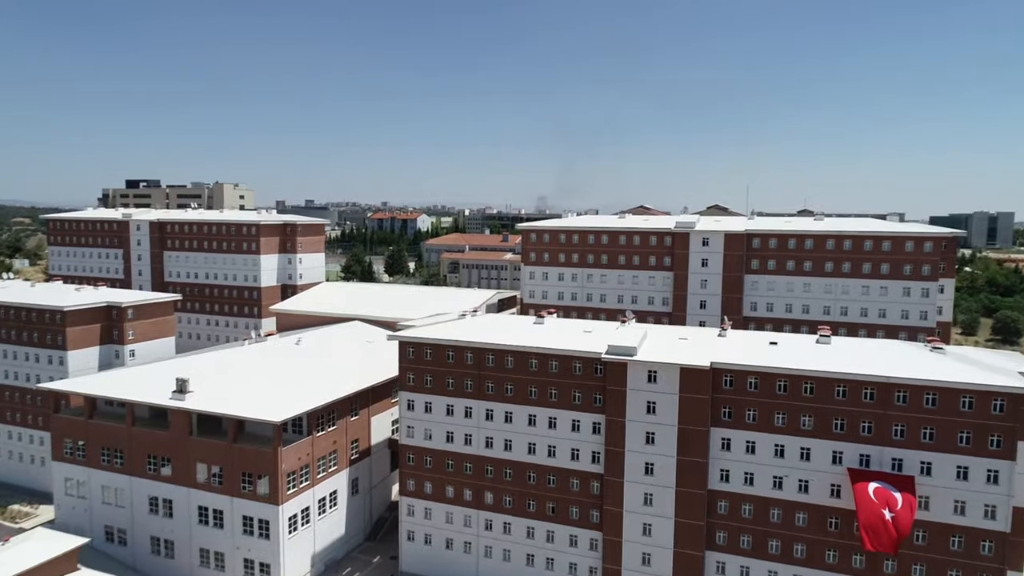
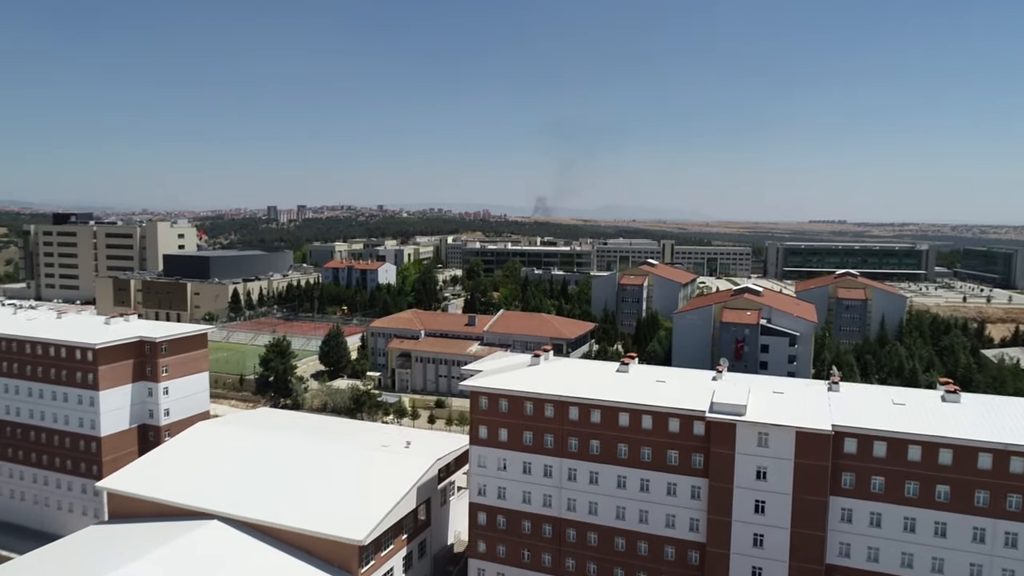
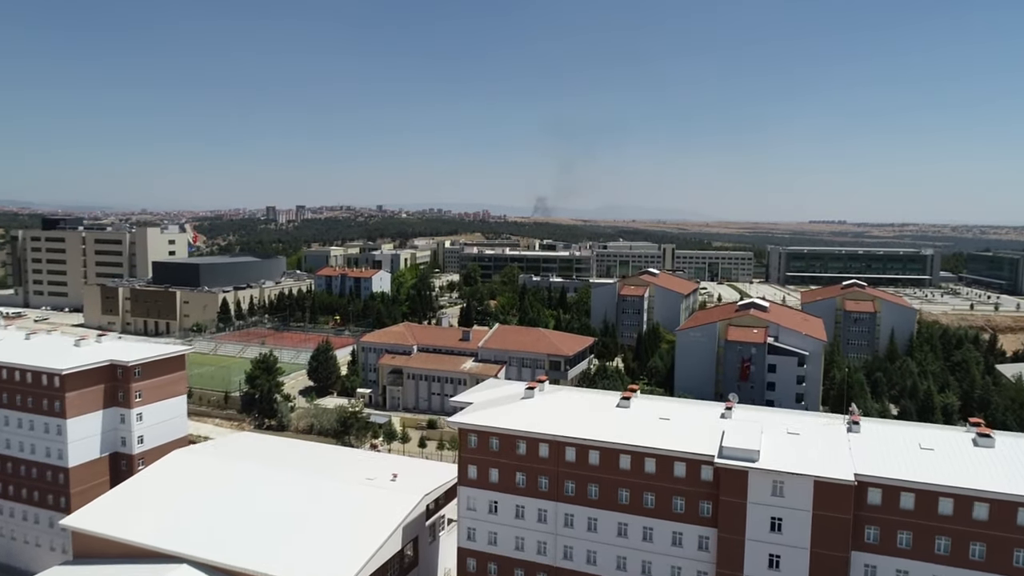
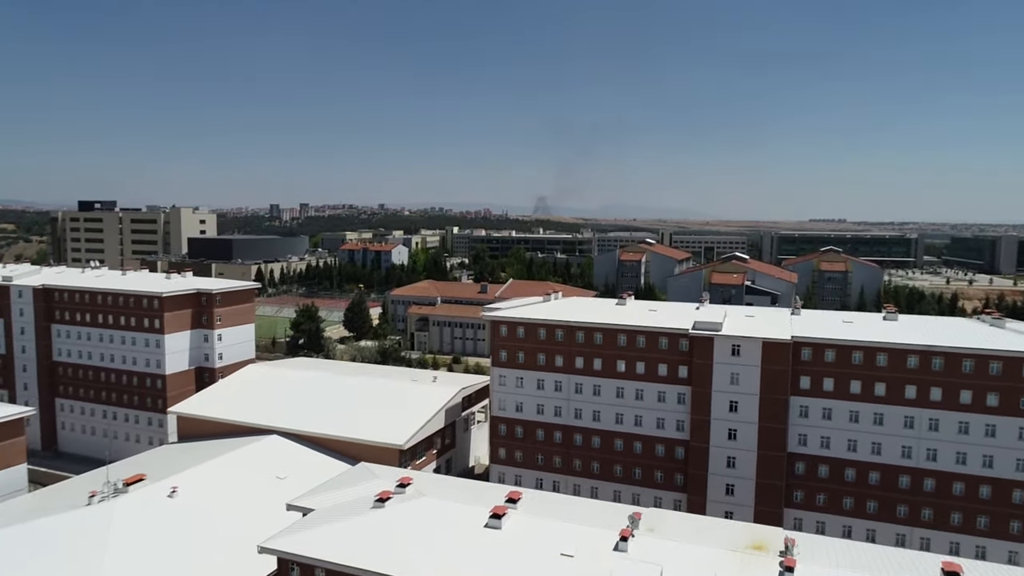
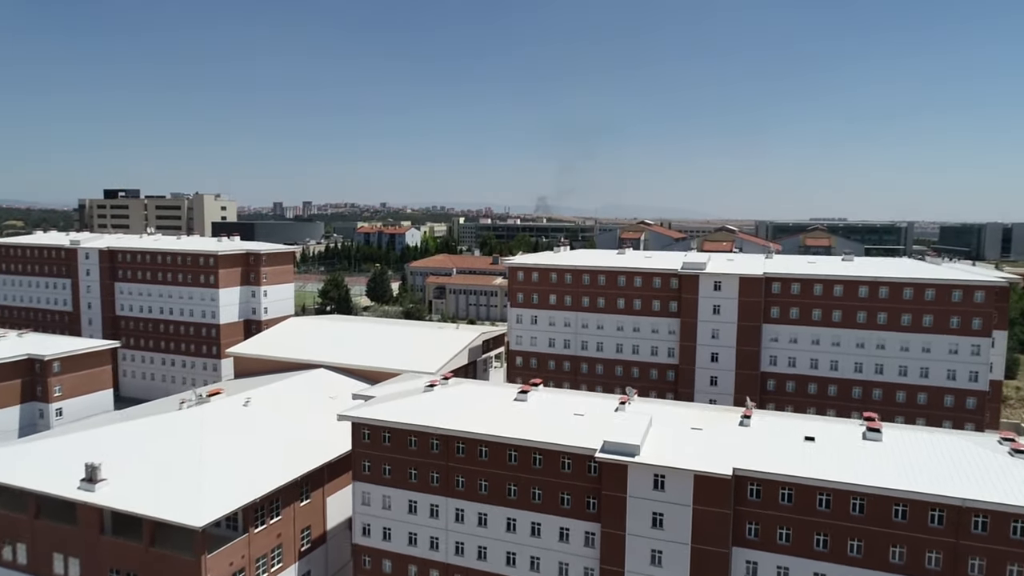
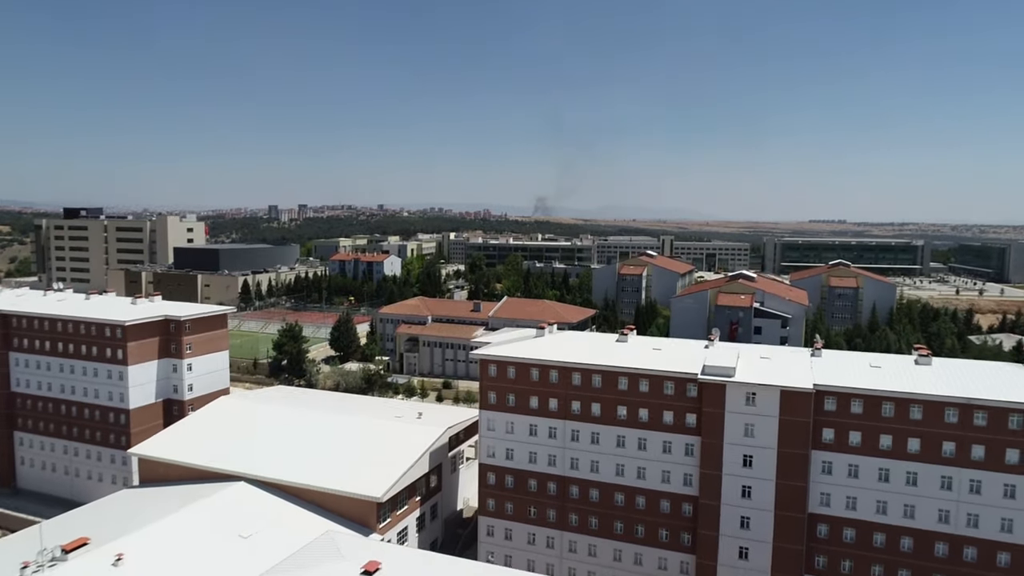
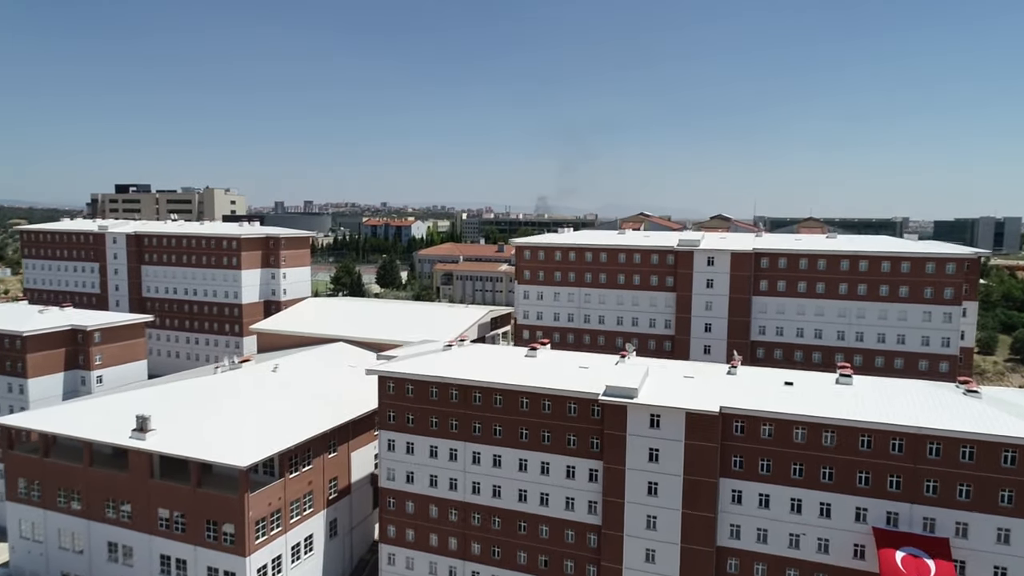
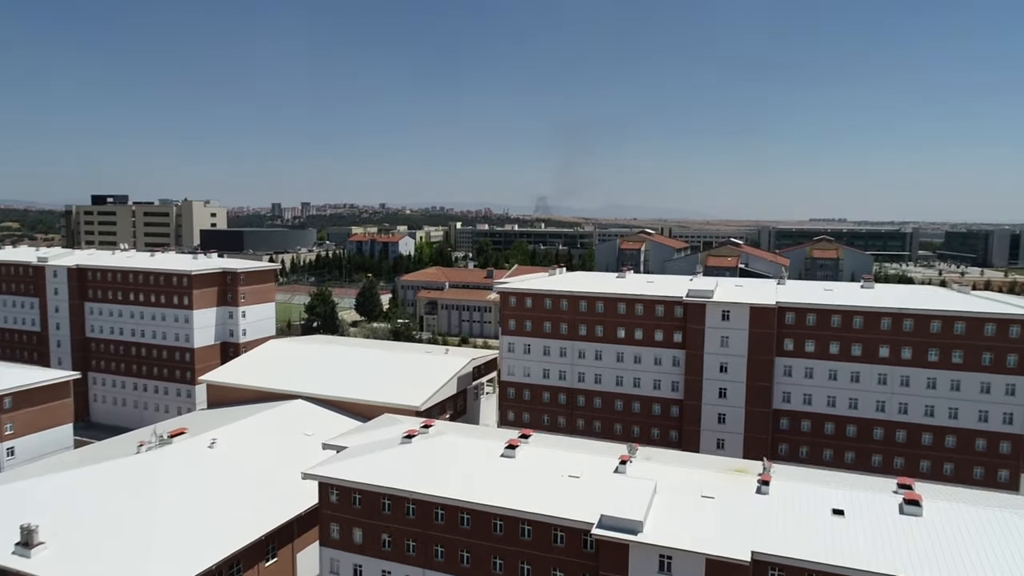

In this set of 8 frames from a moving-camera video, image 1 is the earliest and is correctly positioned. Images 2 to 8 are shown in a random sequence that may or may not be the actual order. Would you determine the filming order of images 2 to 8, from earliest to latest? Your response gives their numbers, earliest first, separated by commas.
7, 5, 8, 4, 6, 2, 3
